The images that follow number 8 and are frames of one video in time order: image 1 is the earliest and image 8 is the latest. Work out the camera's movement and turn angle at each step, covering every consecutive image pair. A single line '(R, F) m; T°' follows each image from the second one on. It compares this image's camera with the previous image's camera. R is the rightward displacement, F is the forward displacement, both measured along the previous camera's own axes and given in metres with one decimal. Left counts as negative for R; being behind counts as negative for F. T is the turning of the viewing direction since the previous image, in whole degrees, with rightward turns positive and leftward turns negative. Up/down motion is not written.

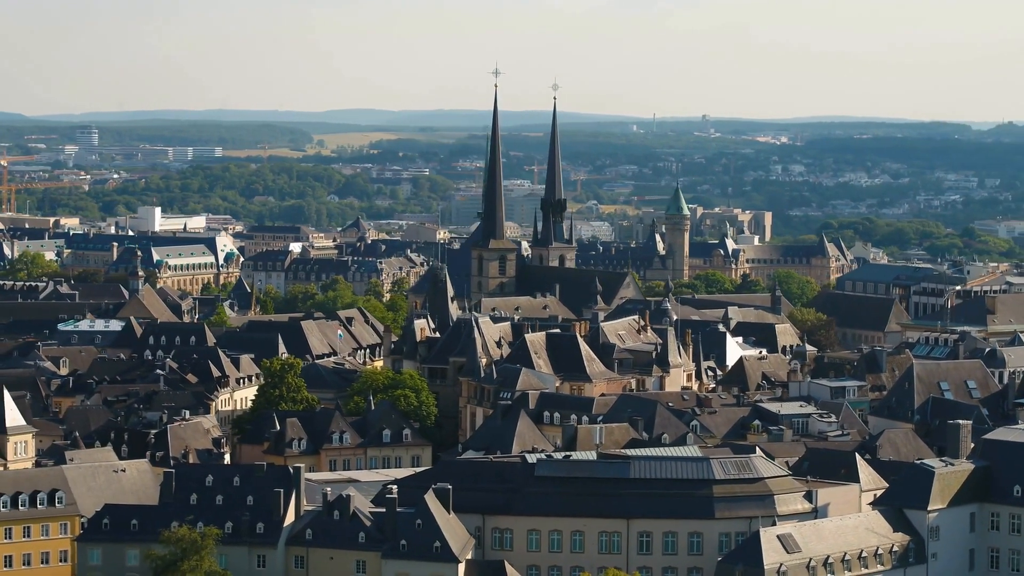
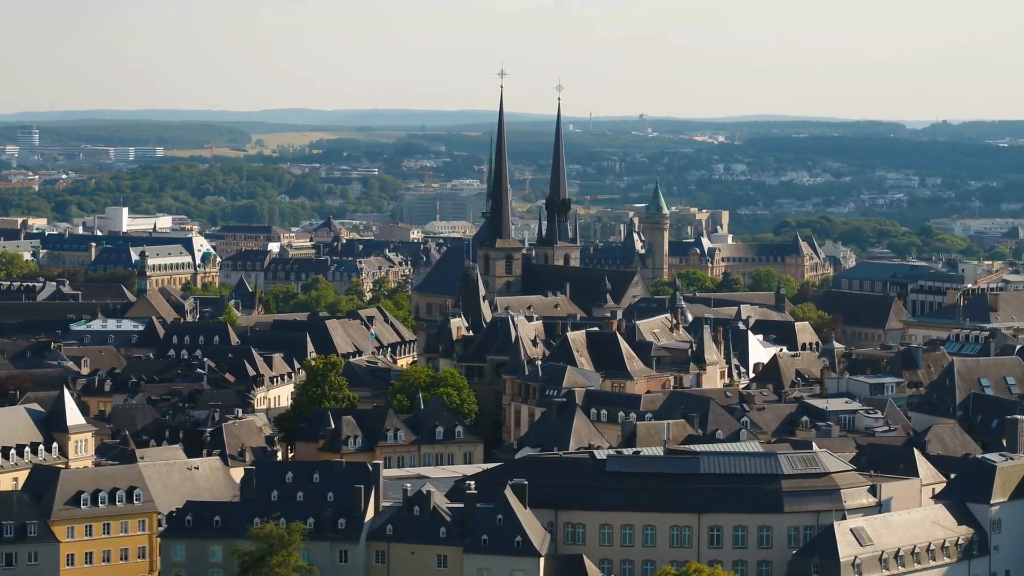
(-3.0, -1.0) m; +1°
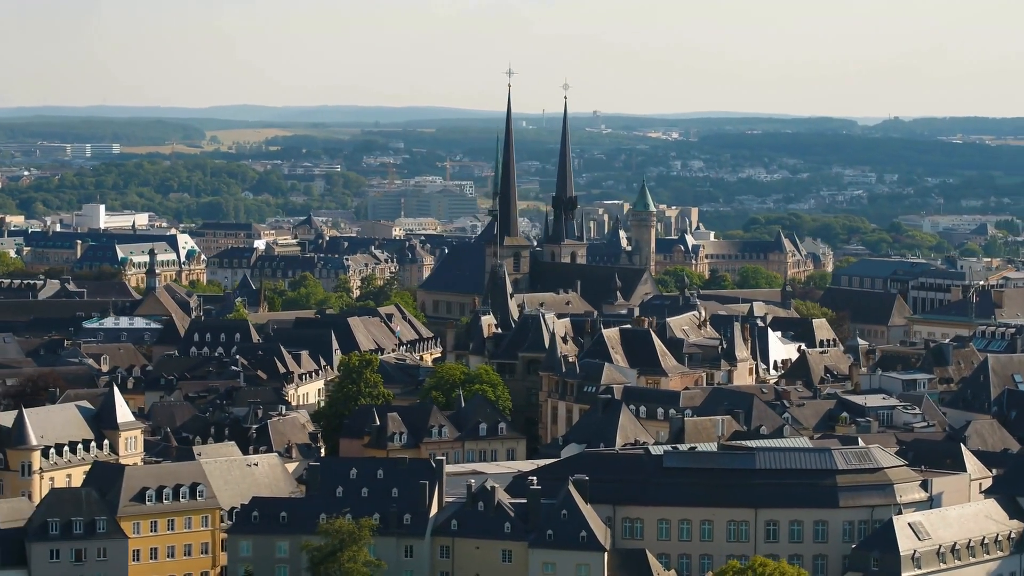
(-2.4, -0.8) m; +1°
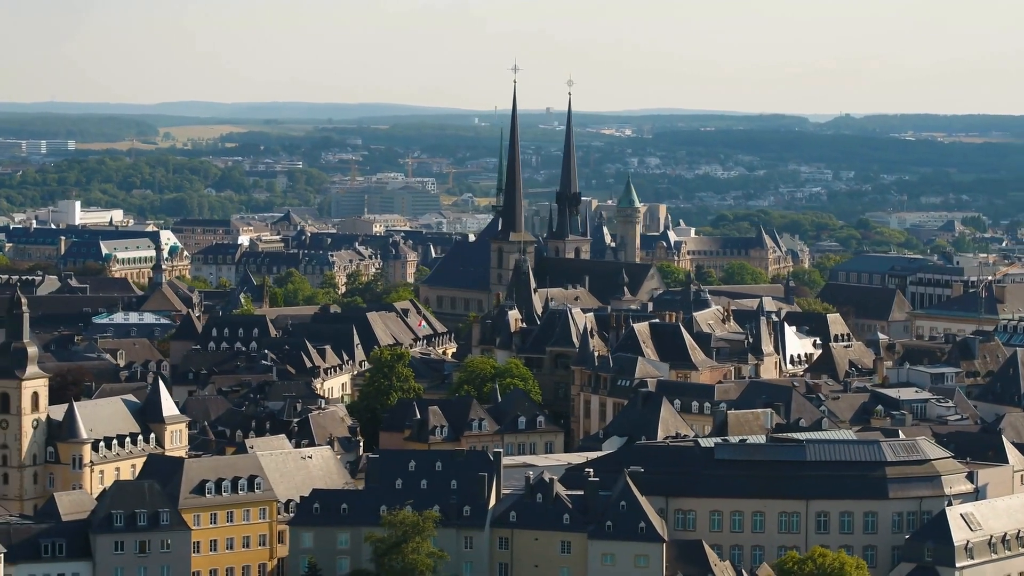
(-2.3, -0.7) m; +1°
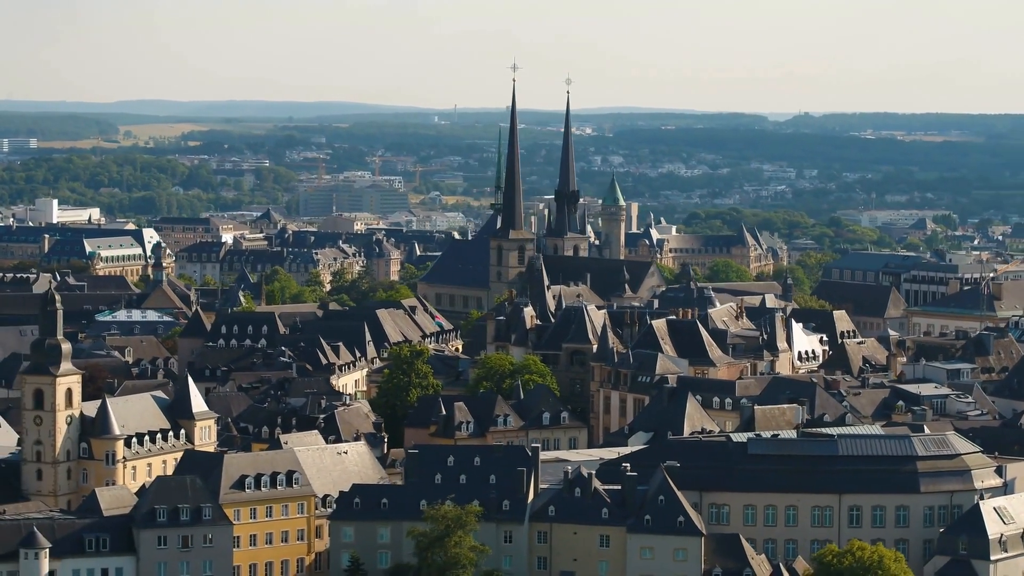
(-1.8, -0.6) m; +1°
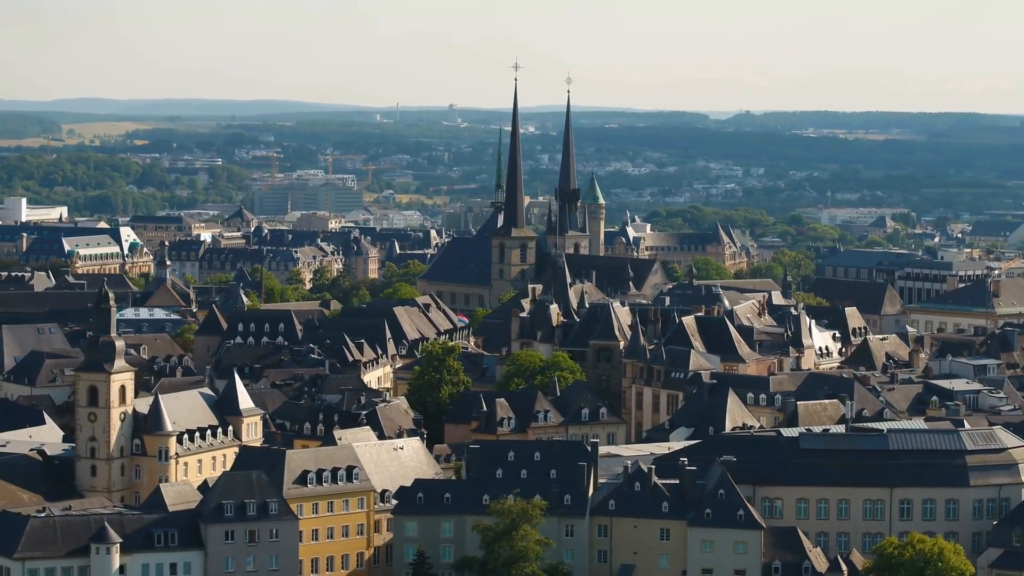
(-2.7, -0.8) m; +1°
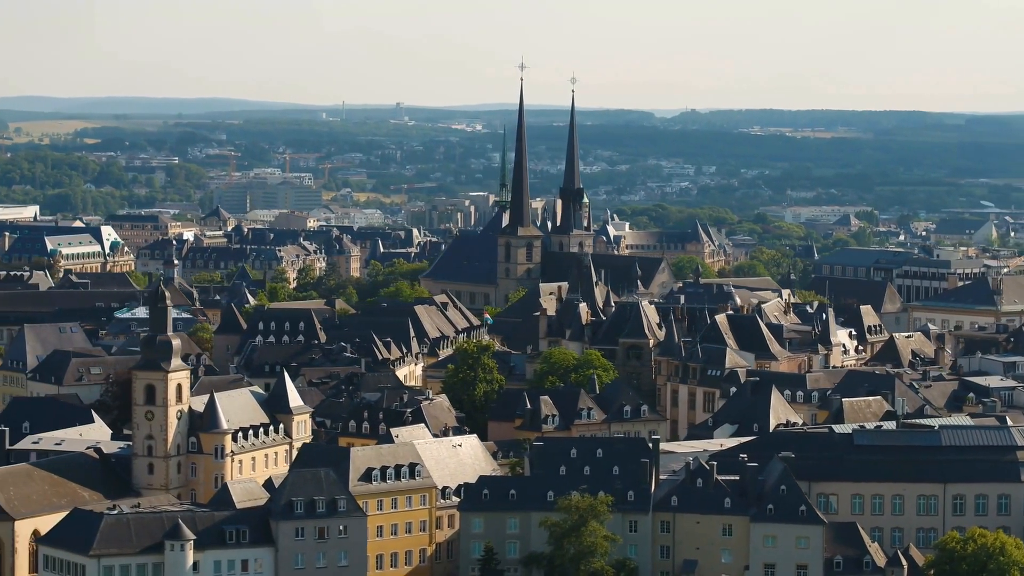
(-2.7, -0.8) m; +1°
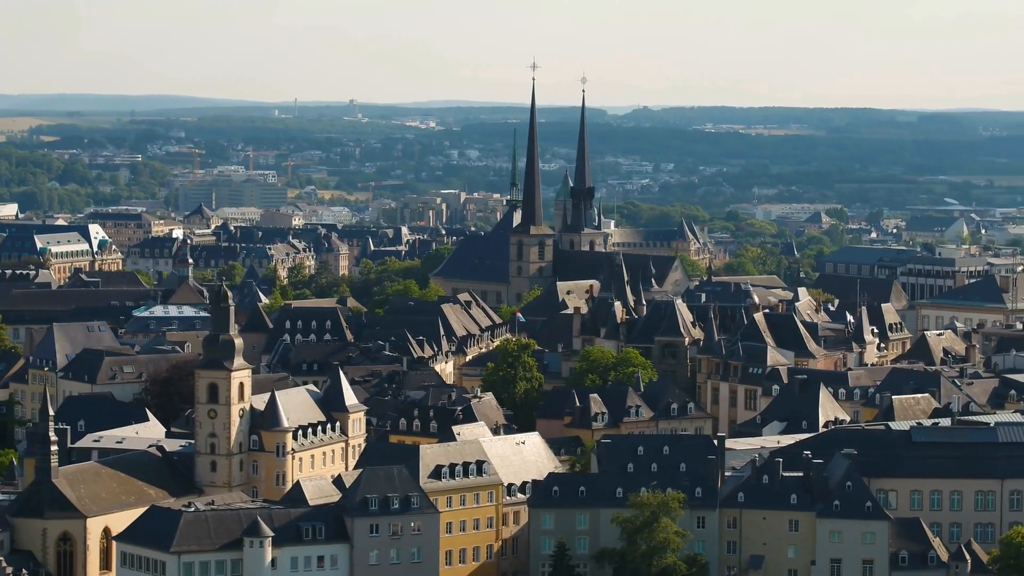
(-2.7, -0.8) m; +1°
